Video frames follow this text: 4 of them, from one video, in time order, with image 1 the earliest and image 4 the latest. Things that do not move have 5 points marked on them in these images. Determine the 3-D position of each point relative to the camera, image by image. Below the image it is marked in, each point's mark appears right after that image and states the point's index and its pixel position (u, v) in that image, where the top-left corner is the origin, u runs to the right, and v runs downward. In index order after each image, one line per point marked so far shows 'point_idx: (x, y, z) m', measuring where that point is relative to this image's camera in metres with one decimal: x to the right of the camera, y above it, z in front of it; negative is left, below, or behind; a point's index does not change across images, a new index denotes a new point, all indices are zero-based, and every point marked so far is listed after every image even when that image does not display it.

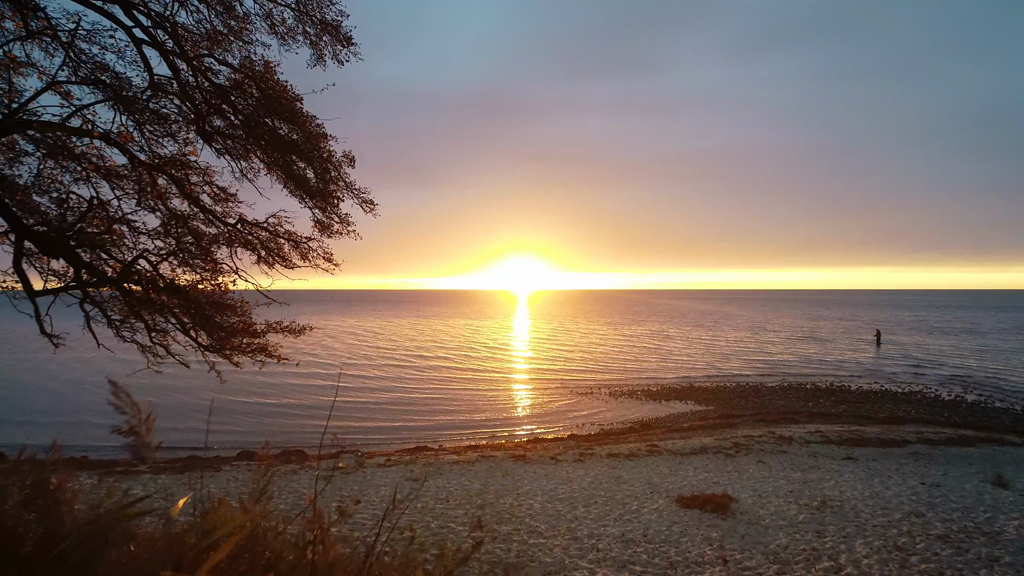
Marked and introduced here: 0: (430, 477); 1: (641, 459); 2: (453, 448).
0: (-2.5, -5.7, +14.7) m
1: (+4.5, -6.0, +17.2) m
2: (-2.3, -6.3, +19.1) m
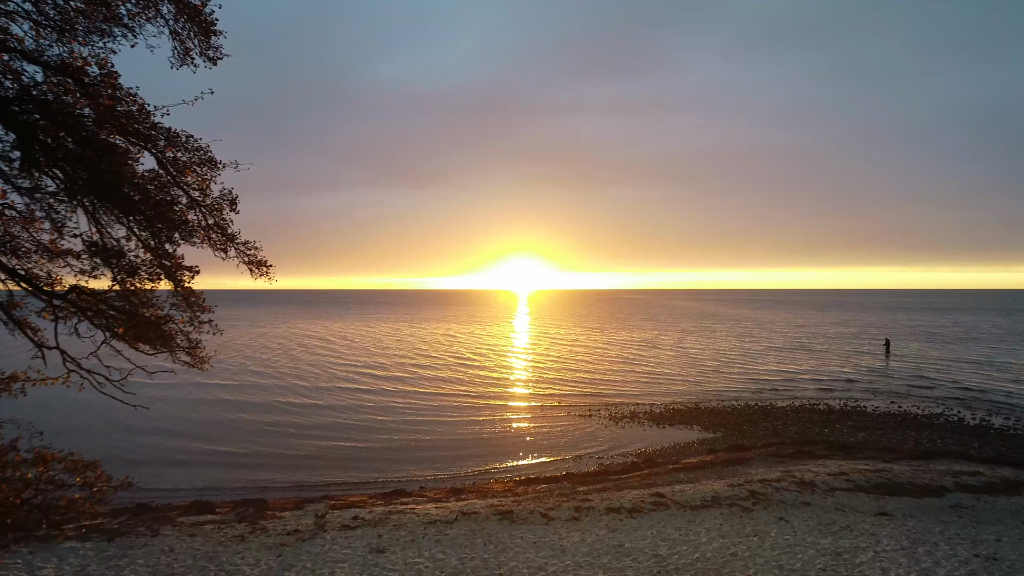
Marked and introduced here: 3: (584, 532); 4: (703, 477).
0: (-2.9, -6.7, +12.6) m
1: (+4.0, -6.9, +15.0) m
2: (-2.8, -7.2, +17.0) m
3: (+2.0, -6.8, +13.8) m
4: (+7.6, -7.4, +19.2) m
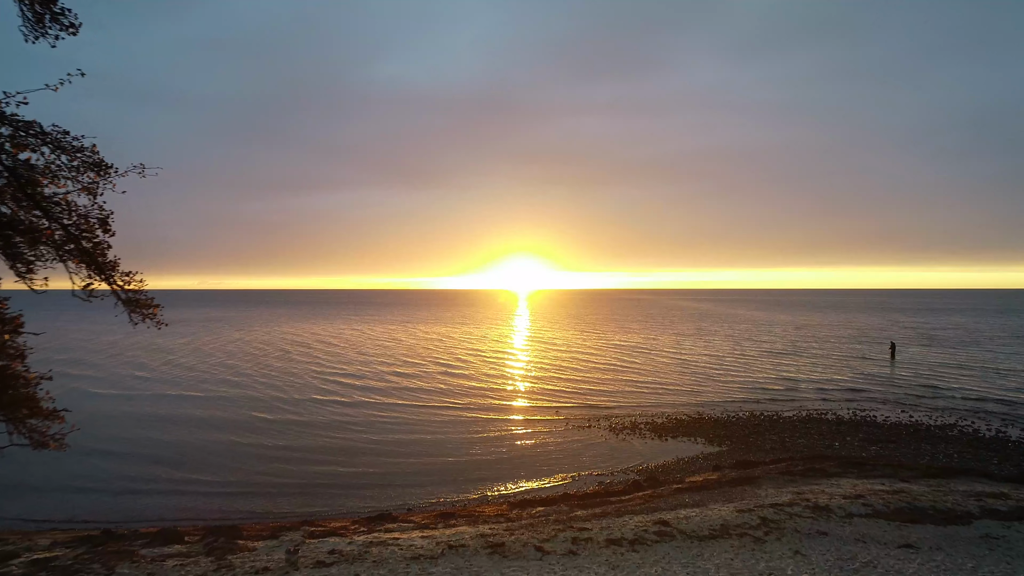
0: (-3.1, -7.0, +11.4) m
1: (+3.8, -7.3, +13.8) m
2: (-3.0, -7.6, +15.7) m
3: (+1.8, -7.2, +12.5) m
4: (+7.3, -7.7, +18.0) m
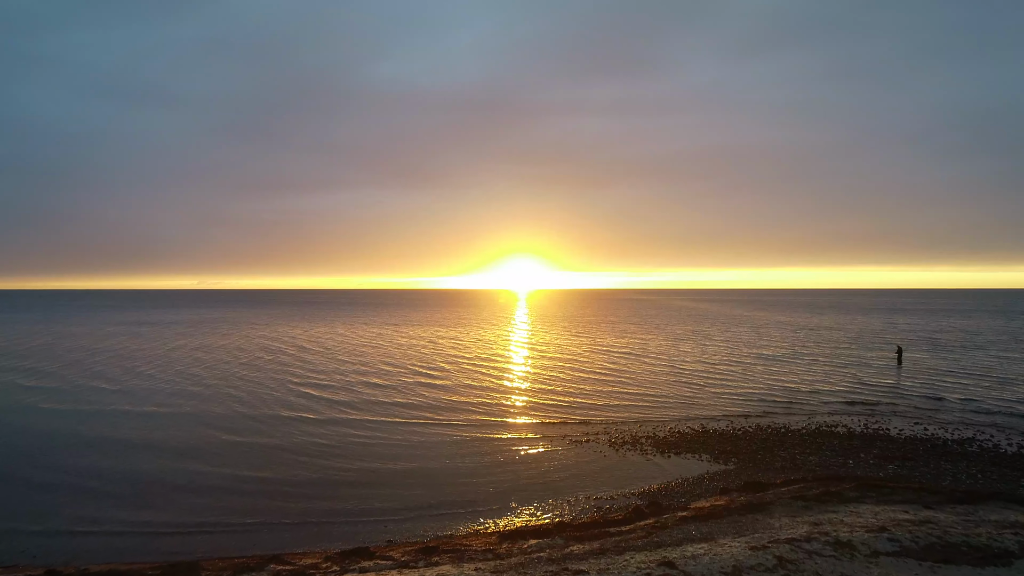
0: (-3.5, -7.4, +9.8) m
1: (+3.5, -7.7, +12.2) m
2: (-3.3, -8.0, +14.2) m
3: (+1.5, -7.6, +11.0) m
4: (+7.0, -8.1, +16.4) m
